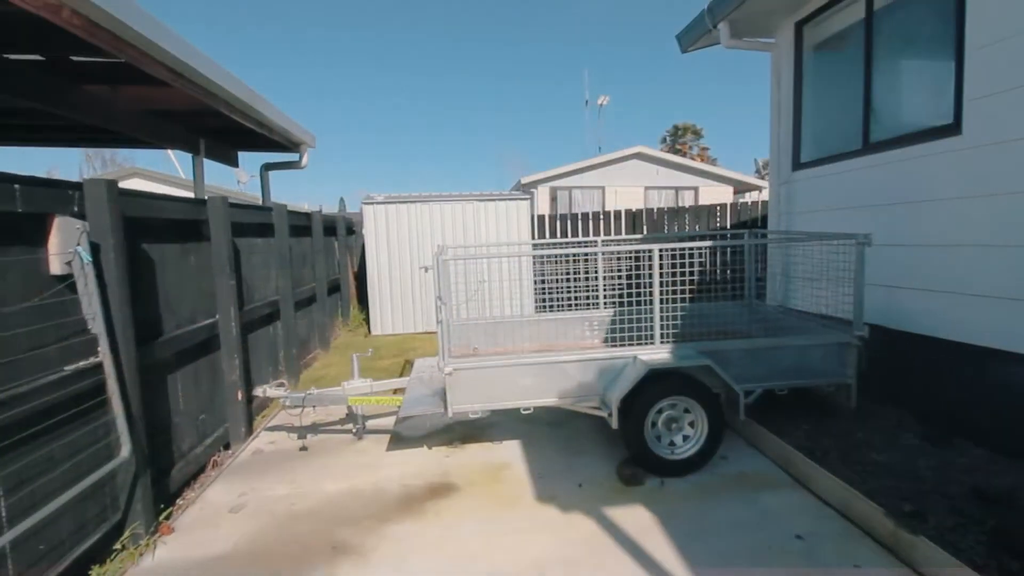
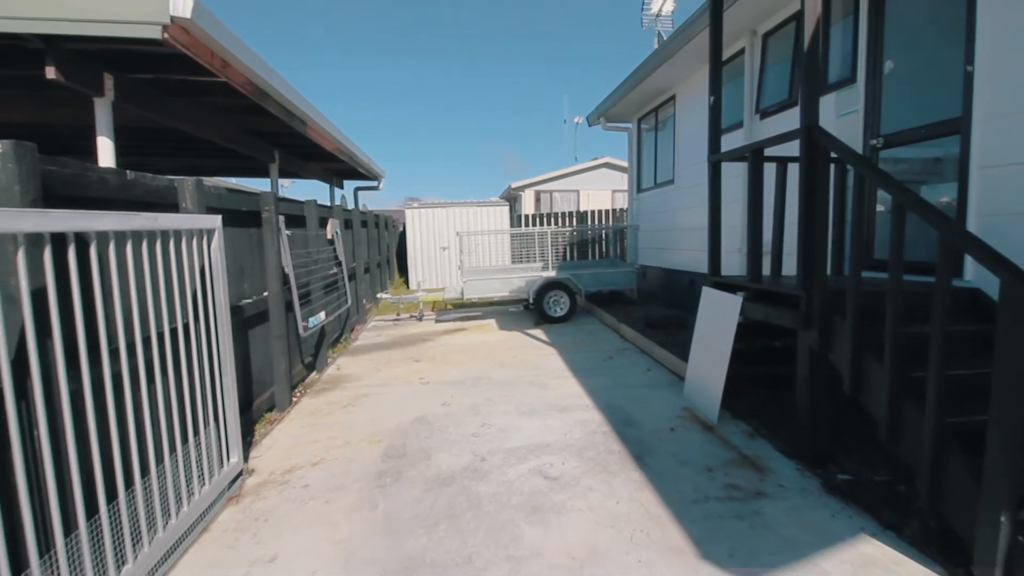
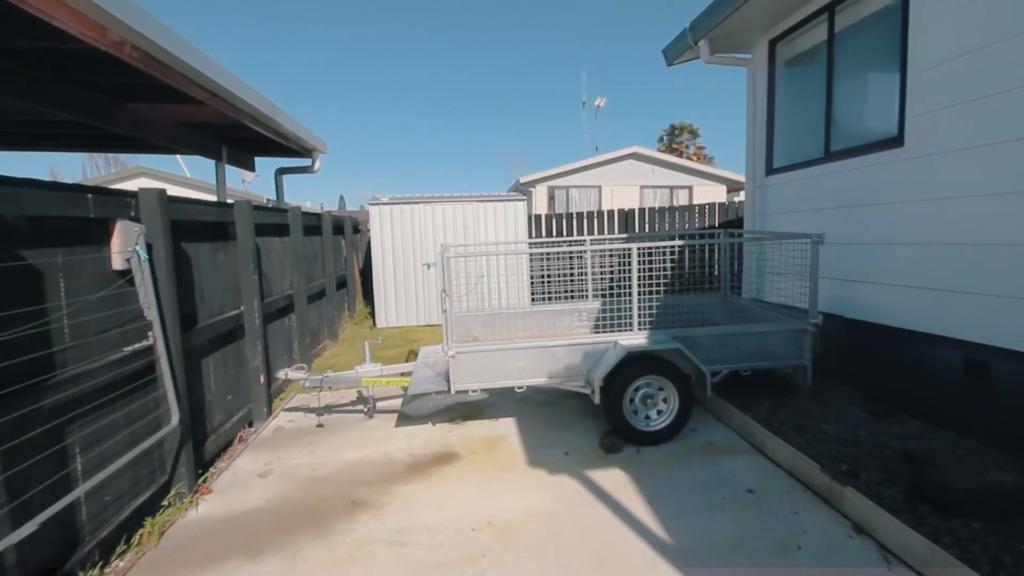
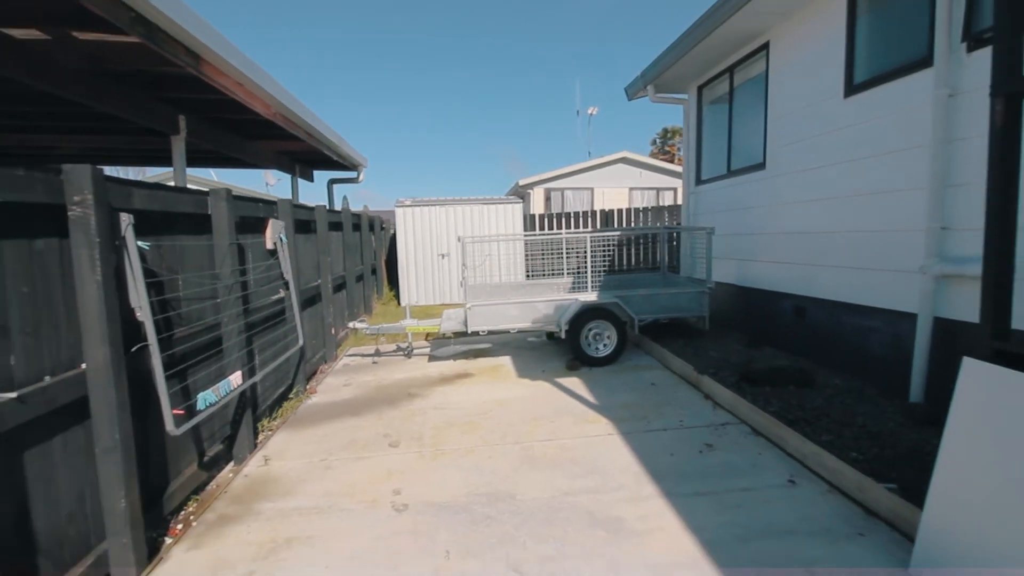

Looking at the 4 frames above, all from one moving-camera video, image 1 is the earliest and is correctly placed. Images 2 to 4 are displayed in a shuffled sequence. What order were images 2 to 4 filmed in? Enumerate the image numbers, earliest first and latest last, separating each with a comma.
3, 4, 2
